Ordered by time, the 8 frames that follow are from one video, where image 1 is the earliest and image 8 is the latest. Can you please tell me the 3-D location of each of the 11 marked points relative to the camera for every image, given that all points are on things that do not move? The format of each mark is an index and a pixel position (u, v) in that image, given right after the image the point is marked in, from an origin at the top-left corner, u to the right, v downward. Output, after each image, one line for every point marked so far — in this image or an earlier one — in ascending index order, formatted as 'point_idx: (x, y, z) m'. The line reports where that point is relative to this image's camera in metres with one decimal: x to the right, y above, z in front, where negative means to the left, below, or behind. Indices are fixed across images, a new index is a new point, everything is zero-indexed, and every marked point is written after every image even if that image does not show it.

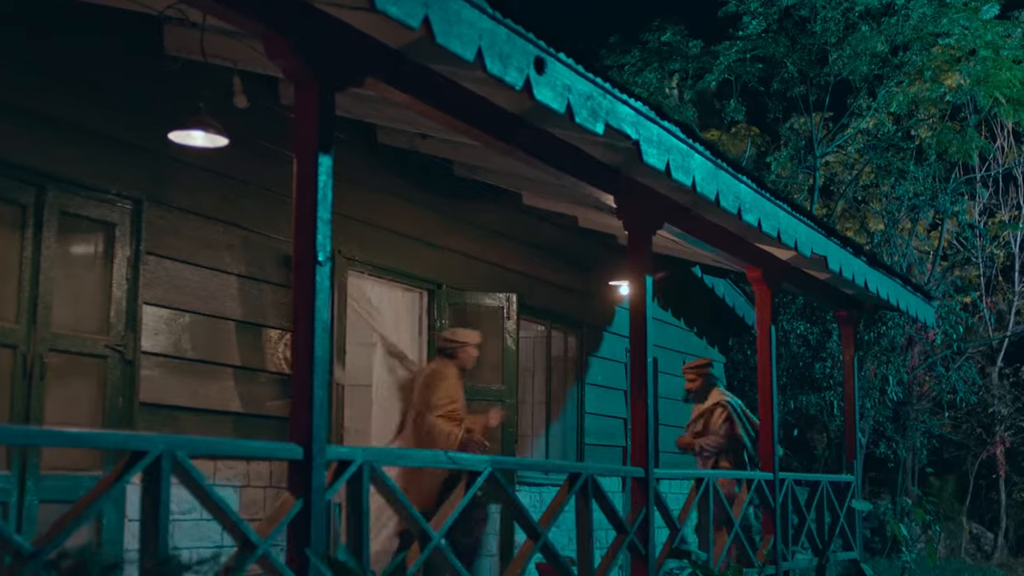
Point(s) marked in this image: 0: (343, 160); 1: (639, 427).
0: (-0.9, +0.7, +7.9) m
1: (+0.6, -0.6, +6.5) m
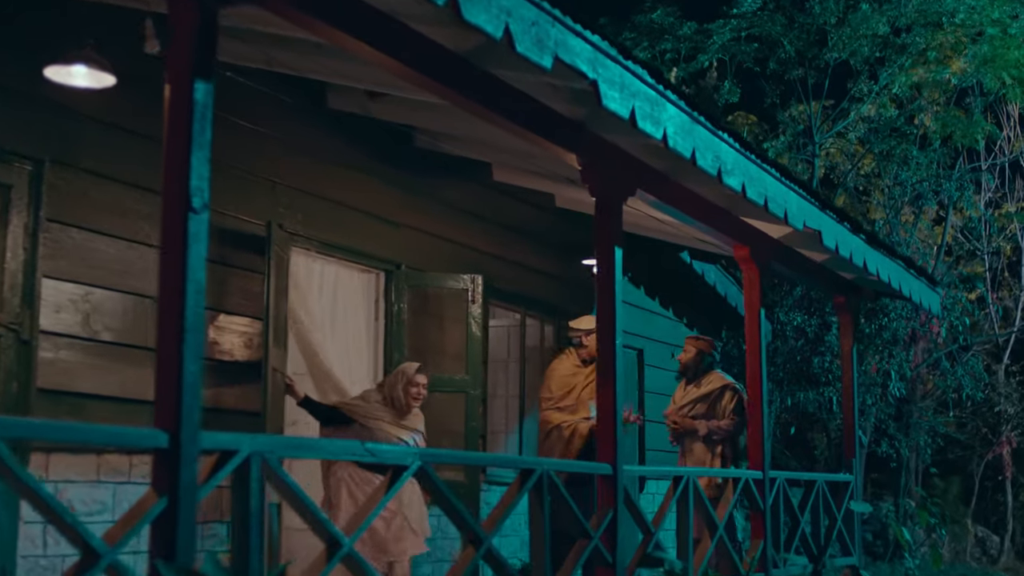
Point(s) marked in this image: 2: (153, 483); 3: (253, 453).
0: (-1.1, +0.8, +7.1) m
1: (+0.4, -0.5, +5.8) m
2: (-0.9, -0.5, +3.5) m
3: (-0.7, -0.4, +3.7) m
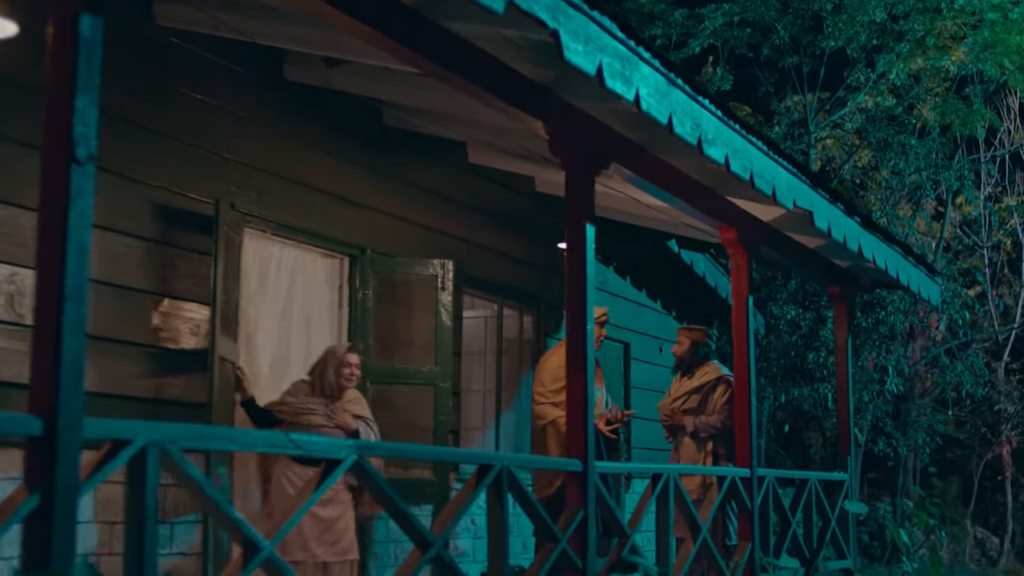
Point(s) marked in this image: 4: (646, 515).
0: (-1.2, +0.9, +6.7) m
1: (+0.2, -0.4, +5.3) m
2: (-1.0, -0.4, +3.0) m
3: (-0.8, -0.3, +3.3) m
4: (+0.5, -0.9, +5.8) m
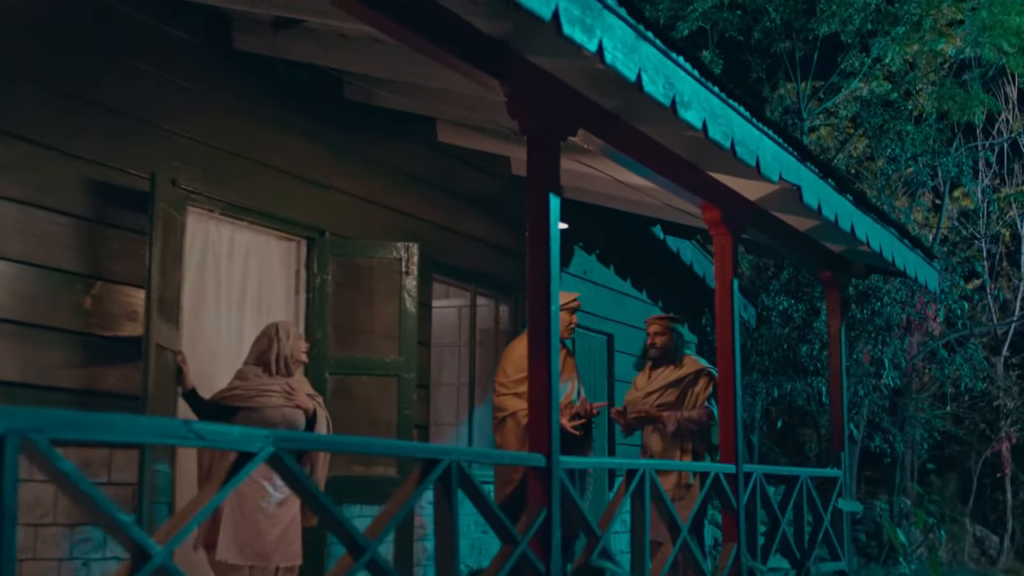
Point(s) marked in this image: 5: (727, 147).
0: (-1.4, +0.9, +6.2) m
1: (+0.1, -0.4, +4.8) m
2: (-1.1, -0.3, +2.5) m
3: (-0.9, -0.3, +2.8) m
4: (+0.4, -0.8, +5.3) m
5: (+0.8, +0.5, +5.2) m
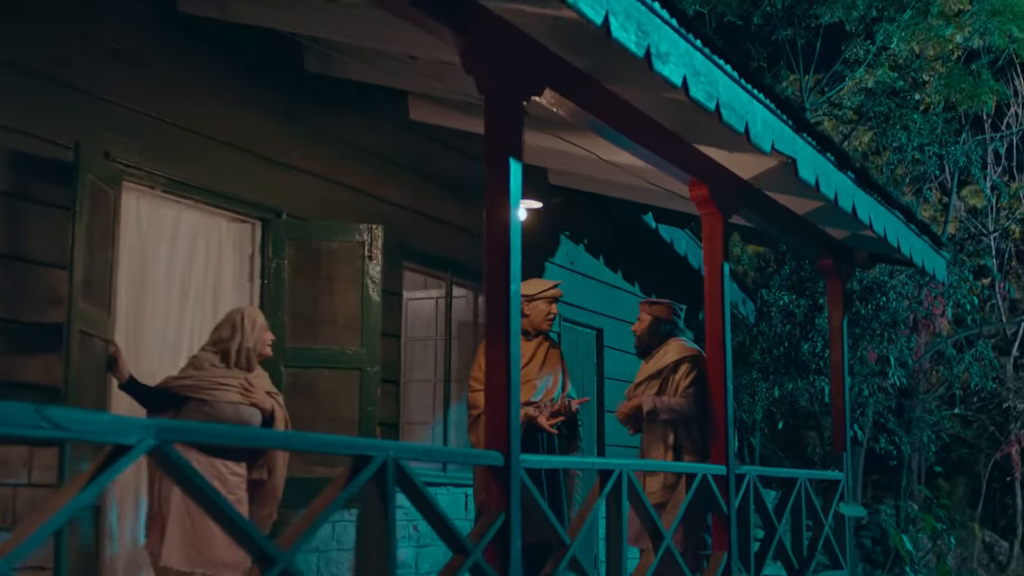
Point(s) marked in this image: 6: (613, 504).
0: (-1.5, +1.0, +5.7) m
1: (0.0, -0.3, +4.3) m
2: (-1.3, -0.2, +2.0) m
3: (-1.1, -0.2, +2.2) m
4: (+0.3, -0.8, +4.7) m
5: (+0.6, +0.6, +4.7) m
6: (+0.3, -0.7, +5.0) m
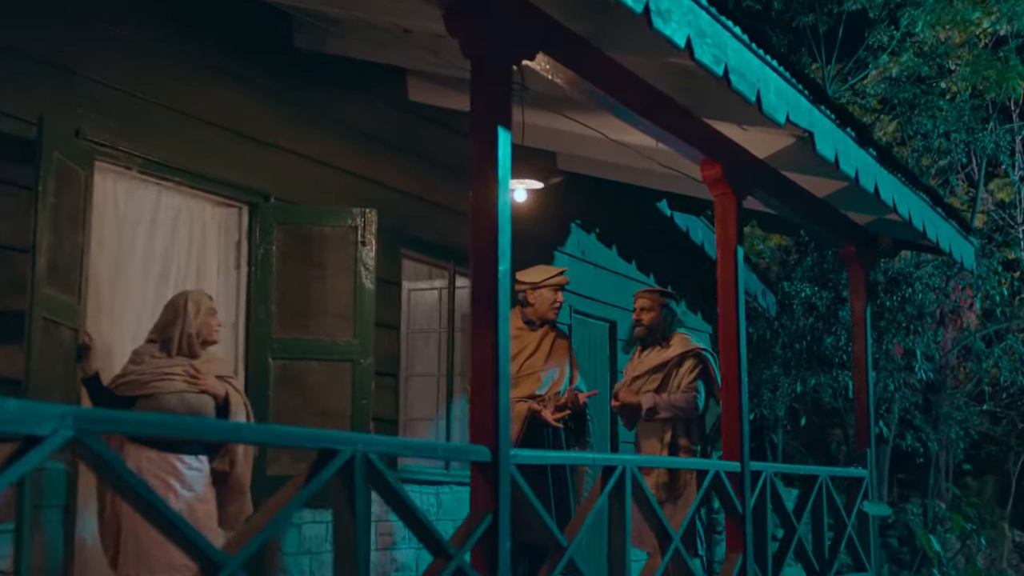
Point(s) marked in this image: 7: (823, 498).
0: (-1.5, +1.0, +5.3) m
1: (-0.1, -0.2, +3.9) m
2: (-1.3, -0.2, +1.7) m
3: (-1.1, -0.1, +1.9) m
4: (+0.2, -0.7, +4.4) m
5: (+0.6, +0.6, +4.3) m
6: (+0.3, -0.7, +4.7) m
7: (+1.4, -1.0, +6.8) m
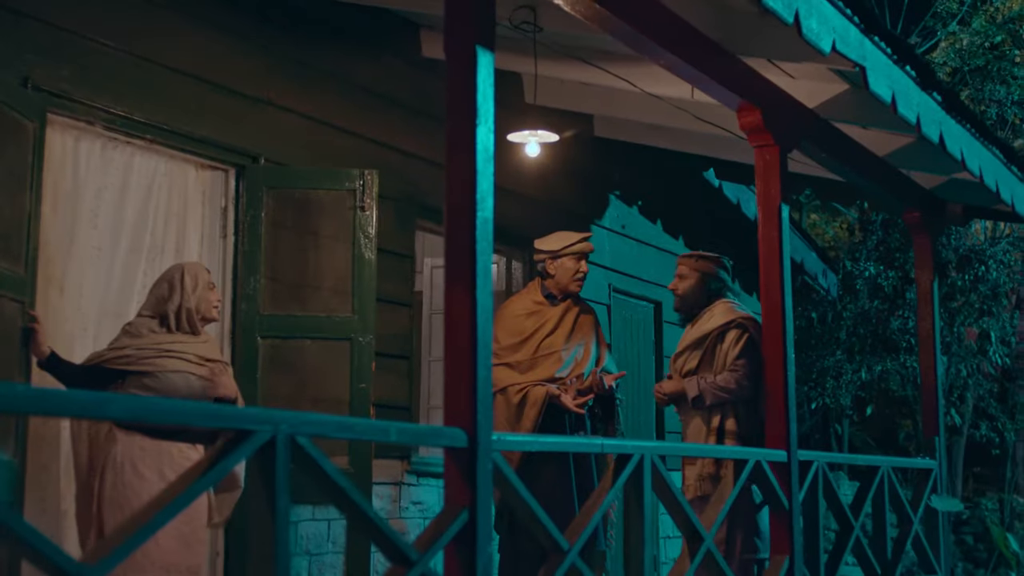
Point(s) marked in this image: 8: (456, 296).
0: (-1.5, +1.1, +4.7) m
1: (-0.1, -0.1, +3.3) m
2: (-1.5, -0.1, +1.1) m
3: (-1.3, -0.1, +1.3) m
4: (+0.2, -0.6, +3.7) m
5: (+0.6, +0.7, +3.7) m
6: (+0.3, -0.6, +4.0) m
7: (+1.6, -0.8, +6.1) m
8: (-0.1, 0.0, +3.3) m
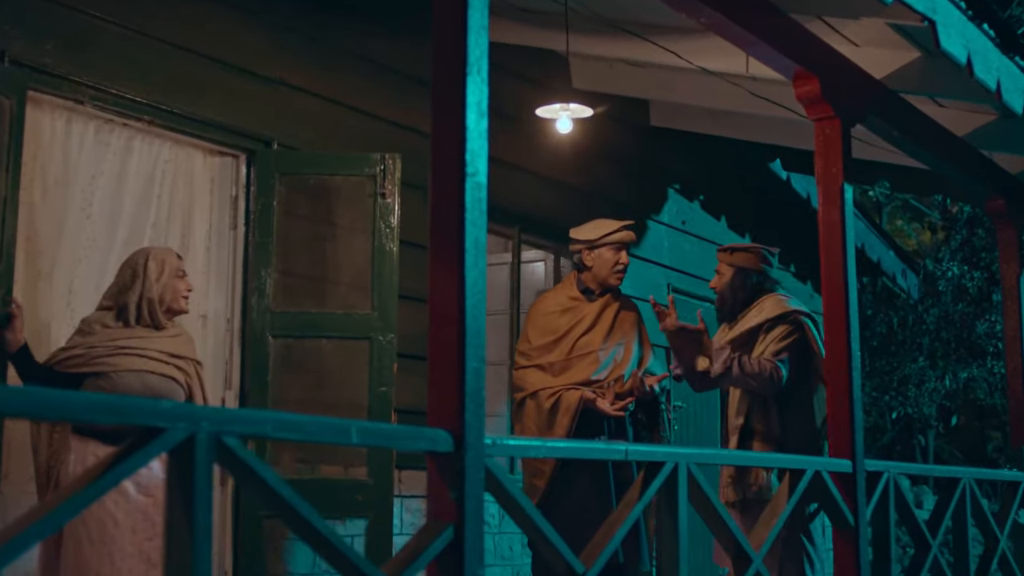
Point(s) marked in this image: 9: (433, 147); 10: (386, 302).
0: (-1.4, +1.2, +4.4) m
1: (-0.1, -0.1, +2.8) m
2: (-1.6, -0.1, +0.7) m
3: (-1.4, 0.0, +0.9) m
4: (+0.2, -0.5, +3.2) m
5: (+0.6, +0.8, +3.1) m
6: (+0.4, -0.5, +3.5) m
7: (+1.7, -0.8, +5.5) m
8: (-0.1, 0.0, +2.8) m
9: (-0.1, +0.3, +2.9) m
10: (-0.4, -0.1, +4.9) m
